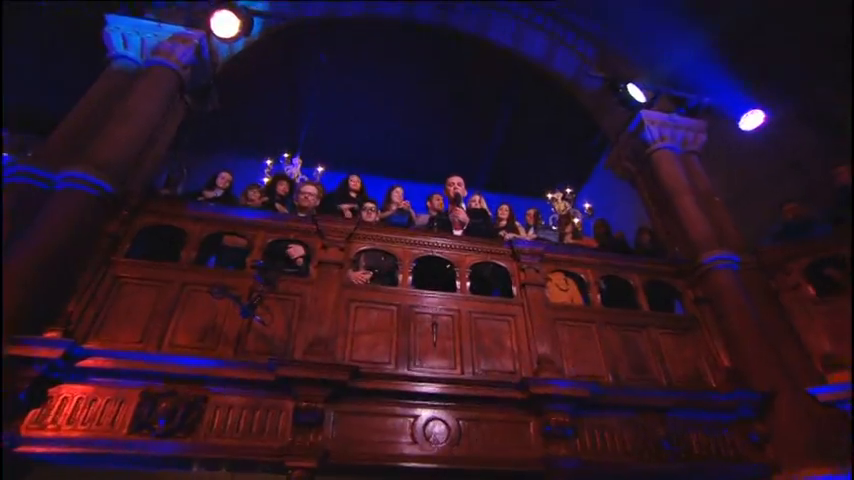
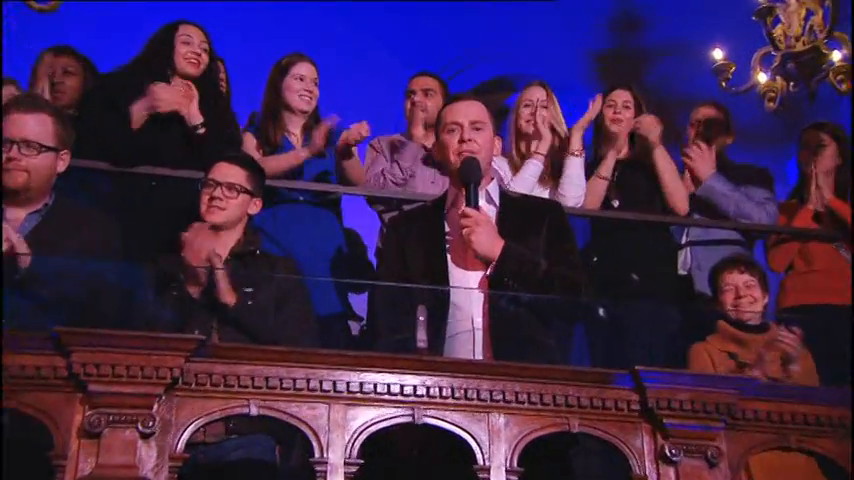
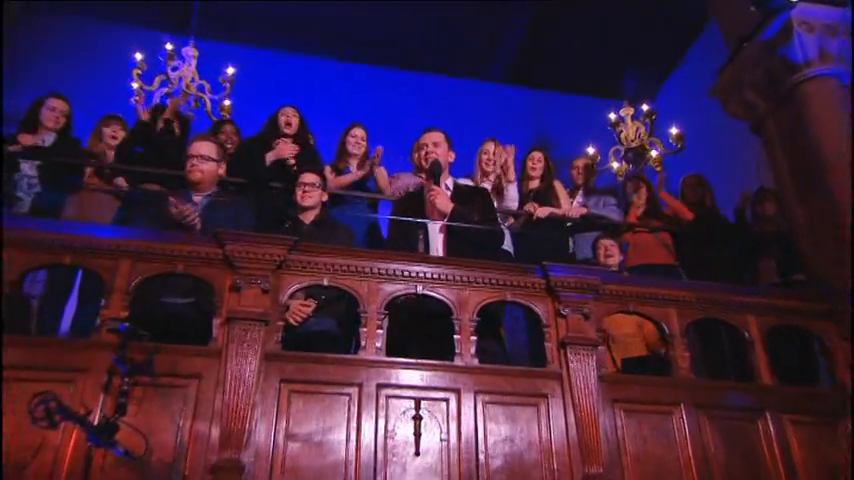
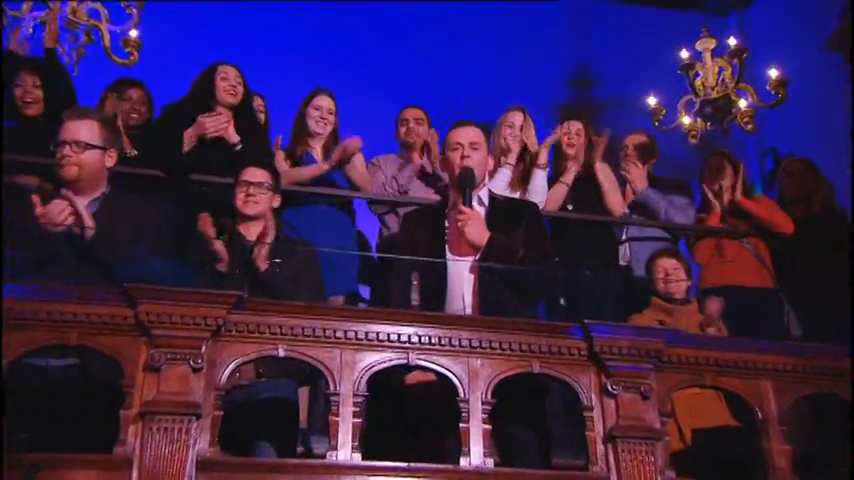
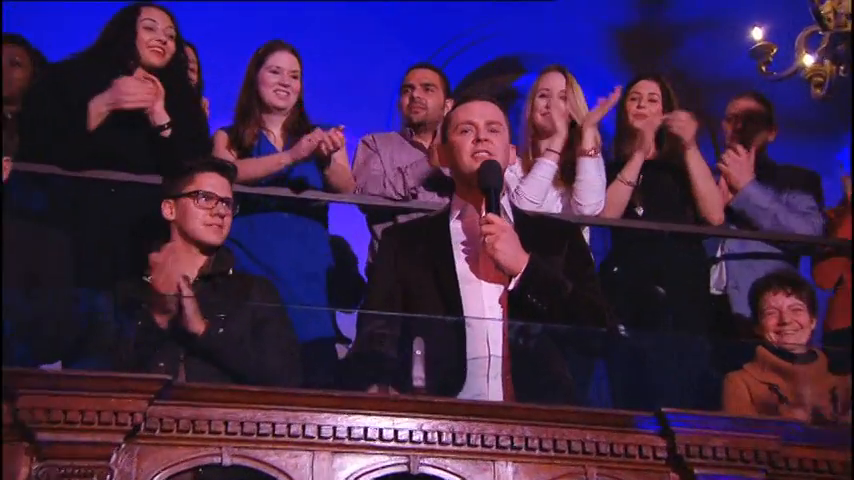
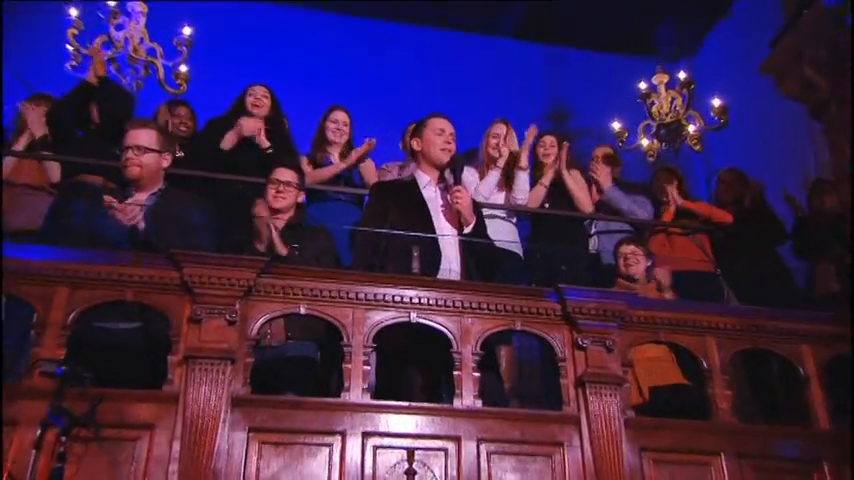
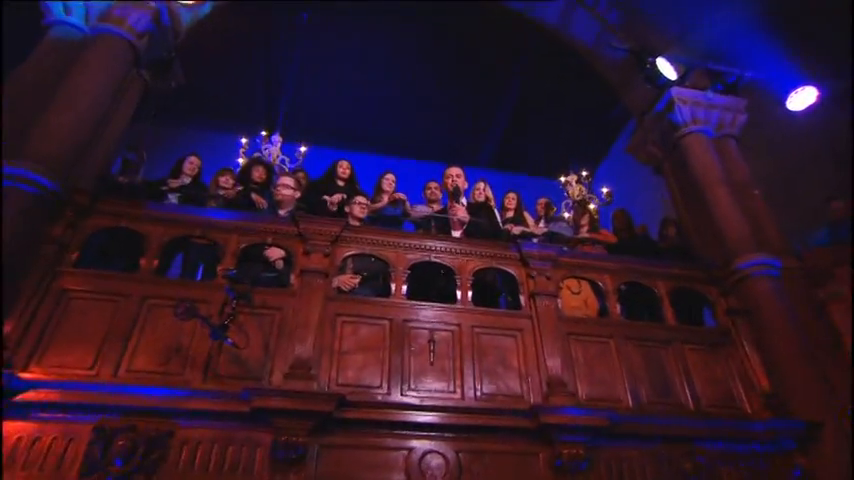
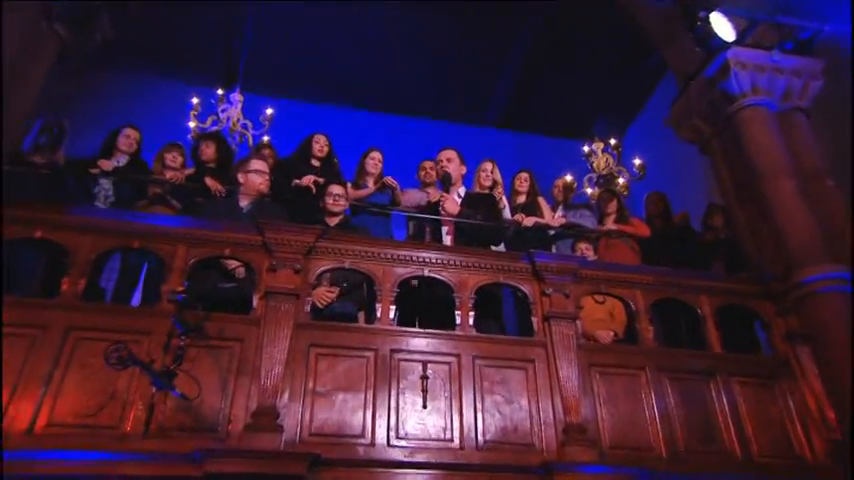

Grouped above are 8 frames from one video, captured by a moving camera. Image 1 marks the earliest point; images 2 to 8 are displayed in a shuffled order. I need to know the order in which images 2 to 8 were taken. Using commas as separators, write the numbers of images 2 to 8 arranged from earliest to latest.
7, 8, 3, 6, 4, 2, 5
